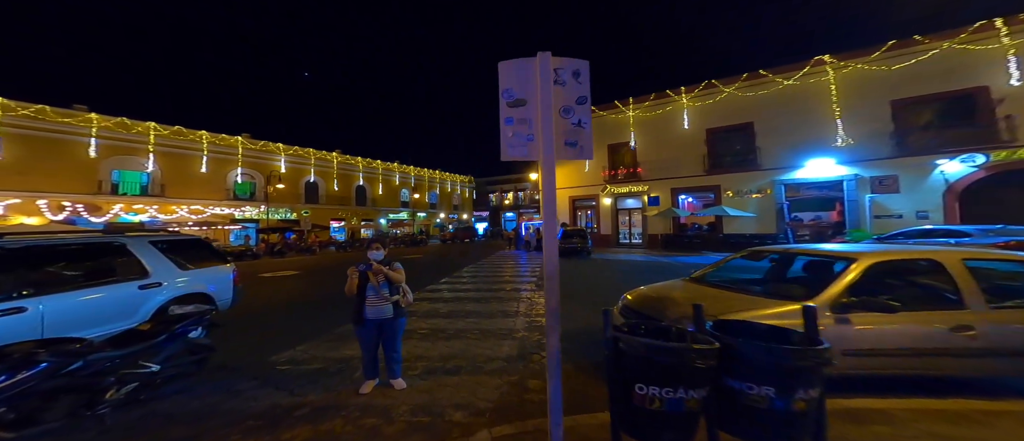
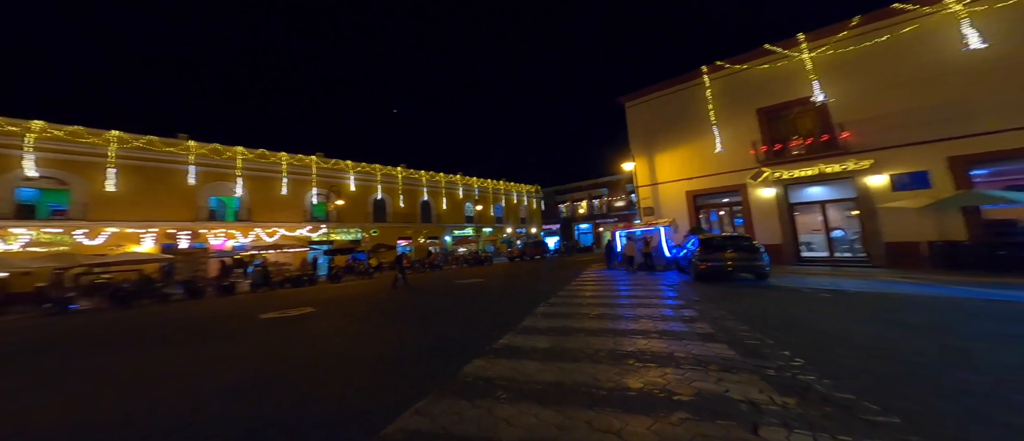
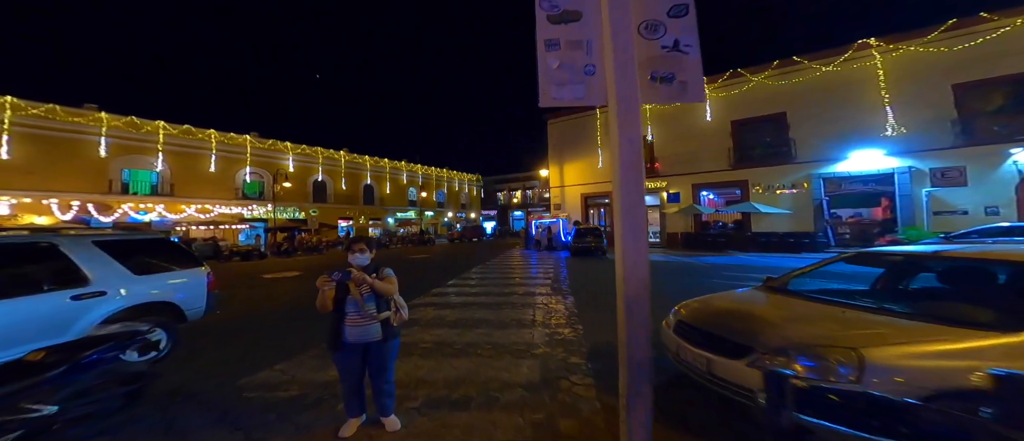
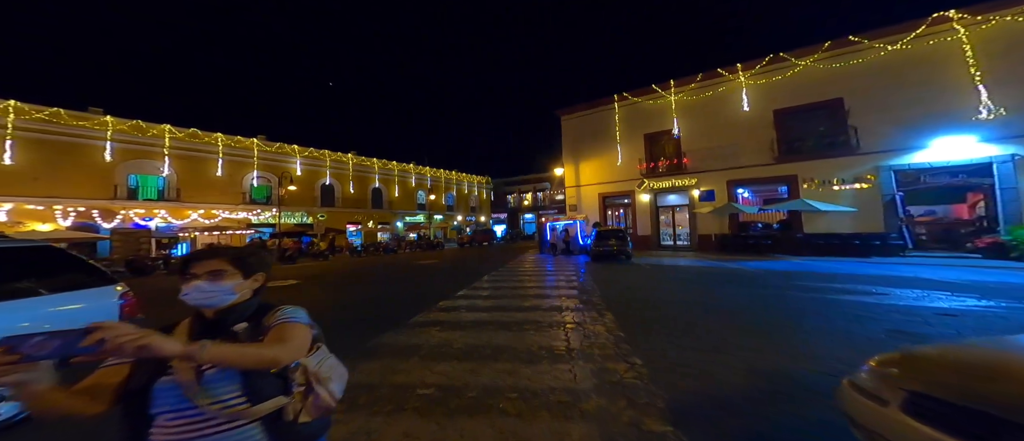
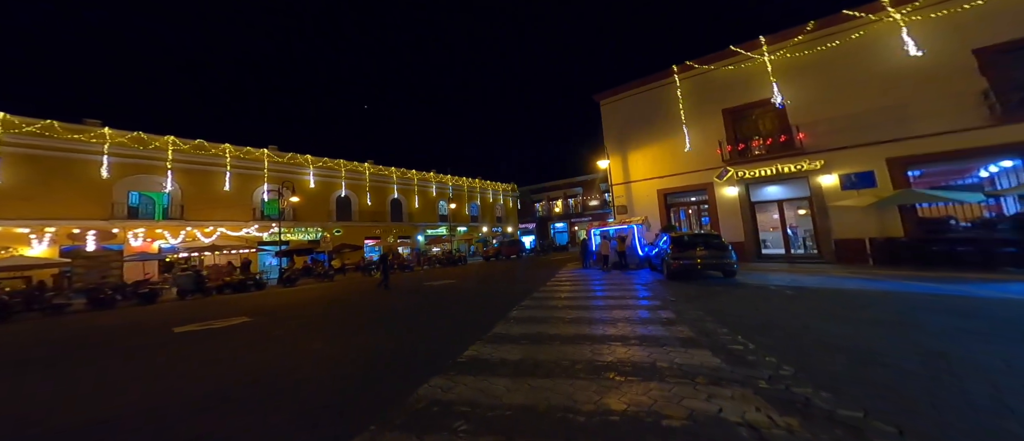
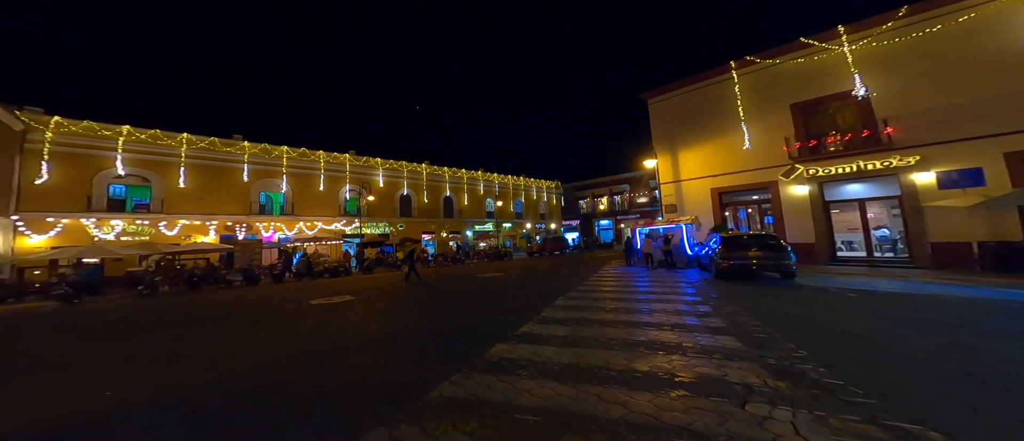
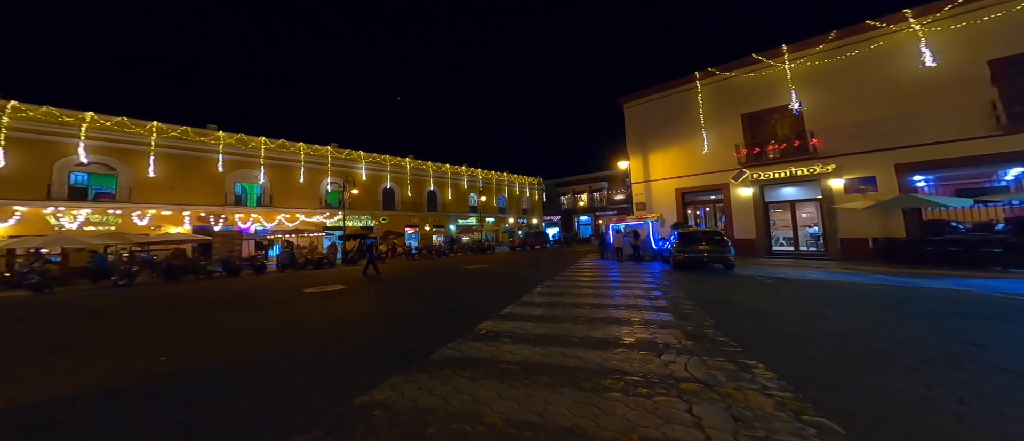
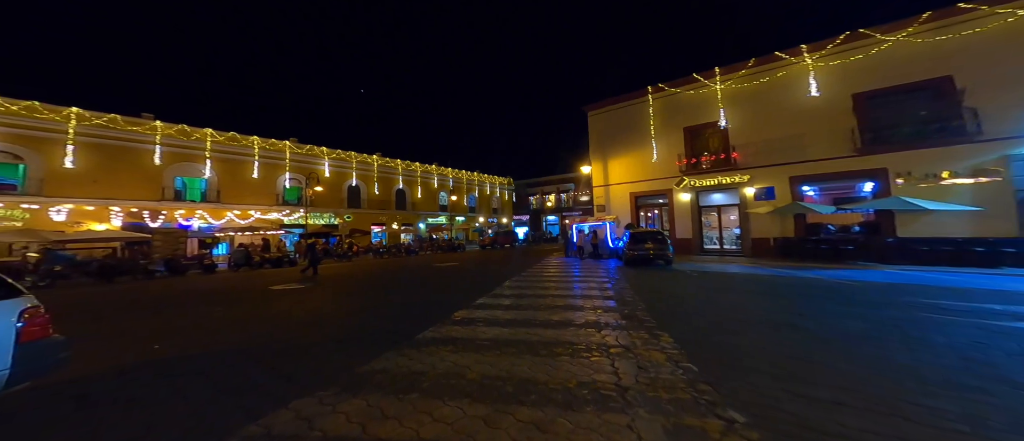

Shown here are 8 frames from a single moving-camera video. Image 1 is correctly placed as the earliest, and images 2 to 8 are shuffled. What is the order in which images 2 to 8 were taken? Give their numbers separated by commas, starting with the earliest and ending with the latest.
3, 4, 8, 7, 6, 2, 5
